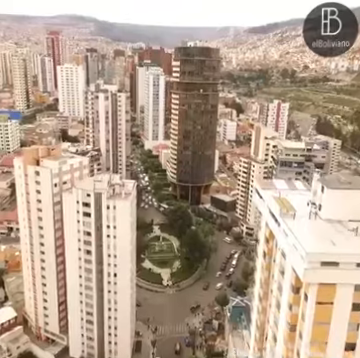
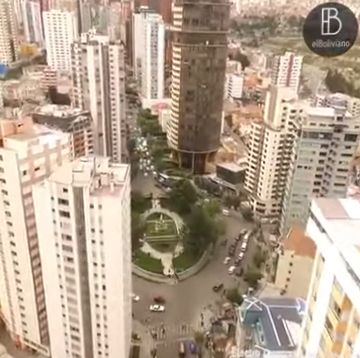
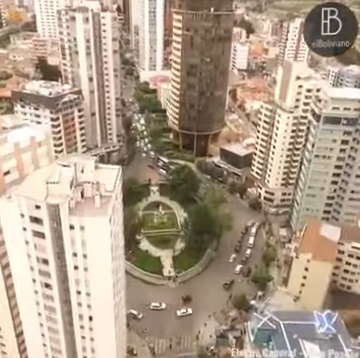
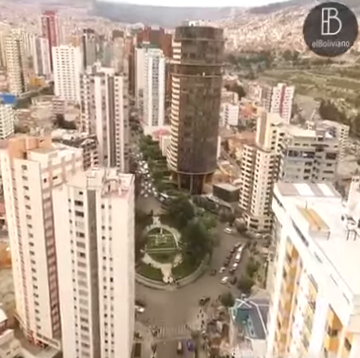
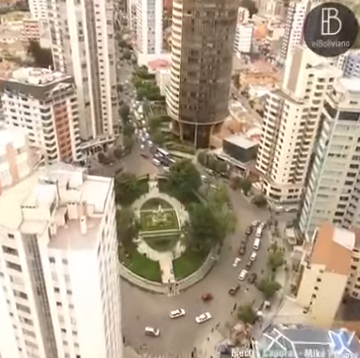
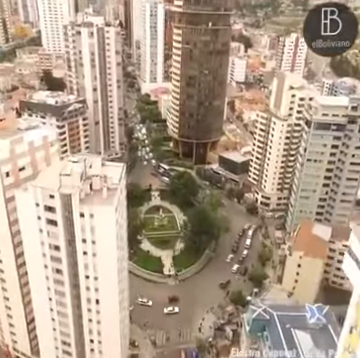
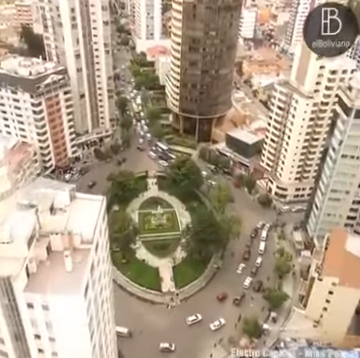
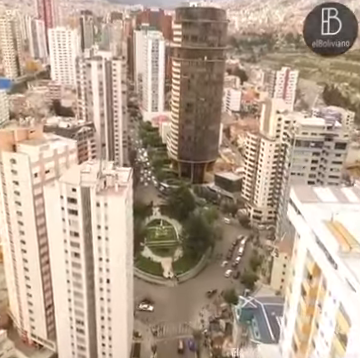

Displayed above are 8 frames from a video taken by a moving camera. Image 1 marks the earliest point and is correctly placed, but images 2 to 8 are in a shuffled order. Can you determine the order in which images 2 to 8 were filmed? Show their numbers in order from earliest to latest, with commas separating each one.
4, 8, 2, 6, 3, 5, 7
